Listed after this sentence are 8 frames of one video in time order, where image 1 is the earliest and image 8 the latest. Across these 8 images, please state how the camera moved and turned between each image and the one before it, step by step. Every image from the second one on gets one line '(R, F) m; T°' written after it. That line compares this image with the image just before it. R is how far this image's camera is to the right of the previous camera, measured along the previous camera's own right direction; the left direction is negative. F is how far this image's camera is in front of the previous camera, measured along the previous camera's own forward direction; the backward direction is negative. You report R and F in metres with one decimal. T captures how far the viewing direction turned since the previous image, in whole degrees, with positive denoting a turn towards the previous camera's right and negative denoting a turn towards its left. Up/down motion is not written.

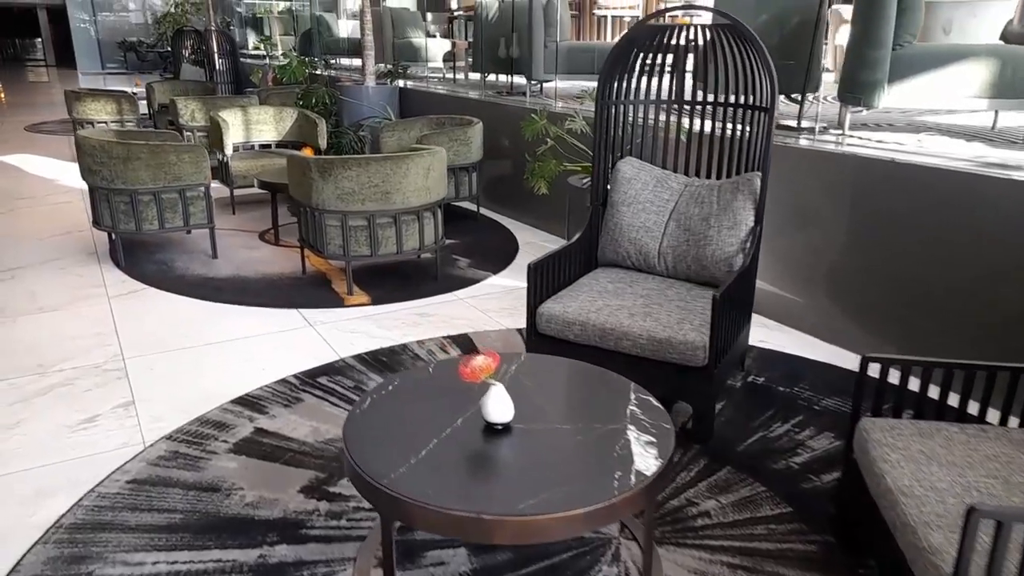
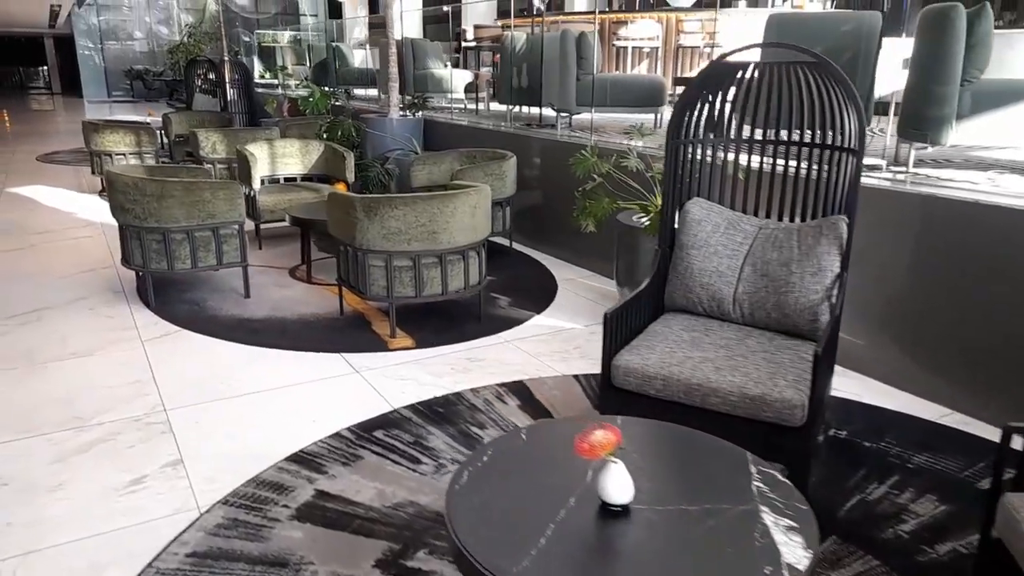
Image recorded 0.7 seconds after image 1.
(-0.3, +0.1) m; 0°
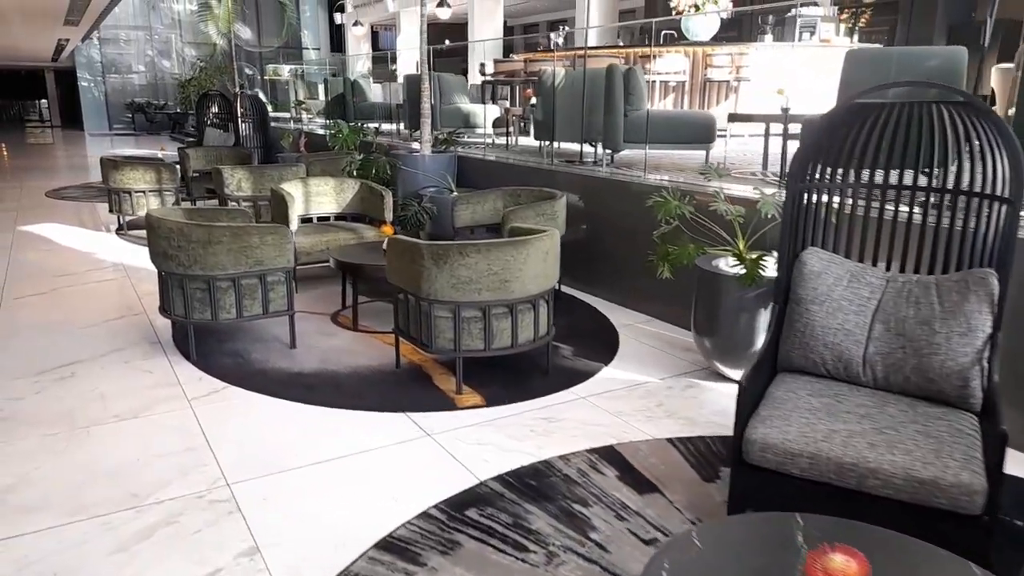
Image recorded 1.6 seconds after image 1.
(-0.4, +0.3) m; 0°
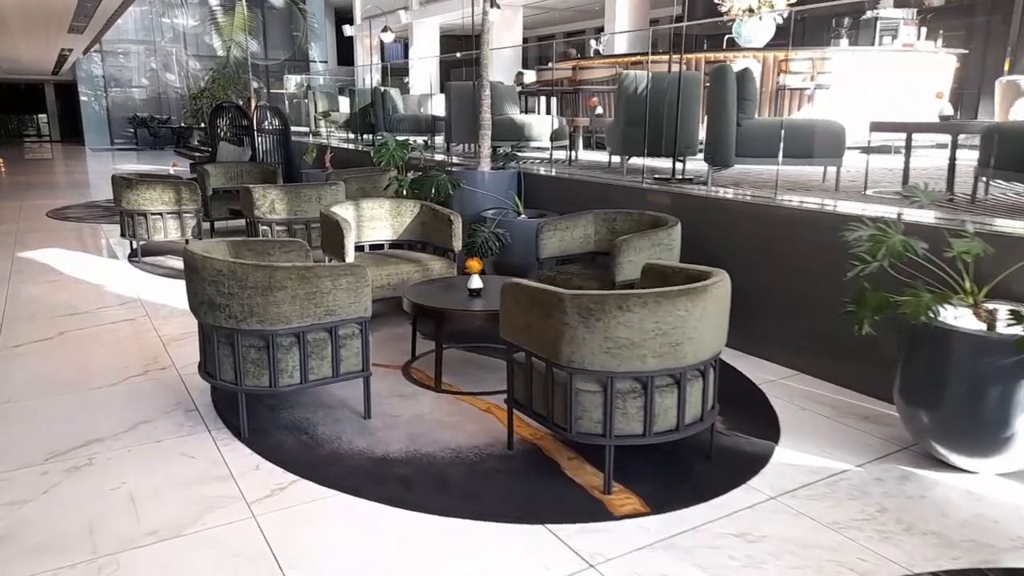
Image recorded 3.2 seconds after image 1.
(-0.6, +0.8) m; 0°
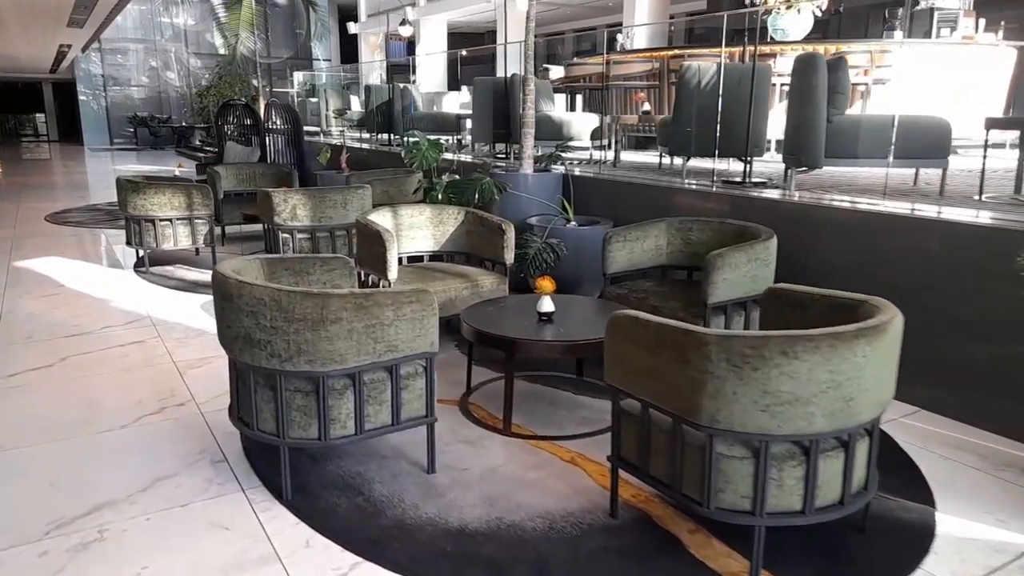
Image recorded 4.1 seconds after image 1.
(-0.3, +0.5) m; 0°
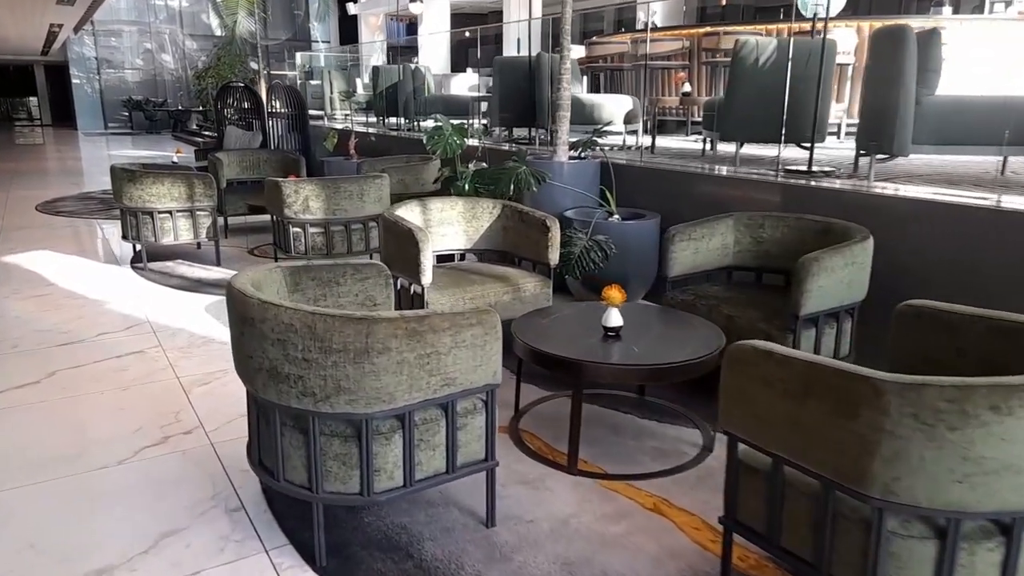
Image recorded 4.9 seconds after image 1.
(-0.2, +0.5) m; 0°
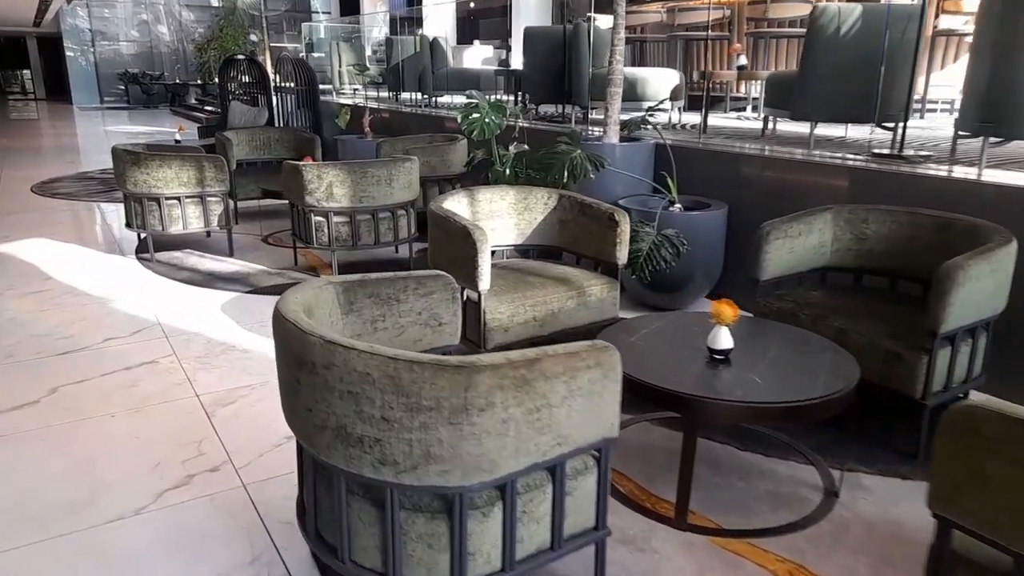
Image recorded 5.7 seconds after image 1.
(-0.3, +0.4) m; 0°
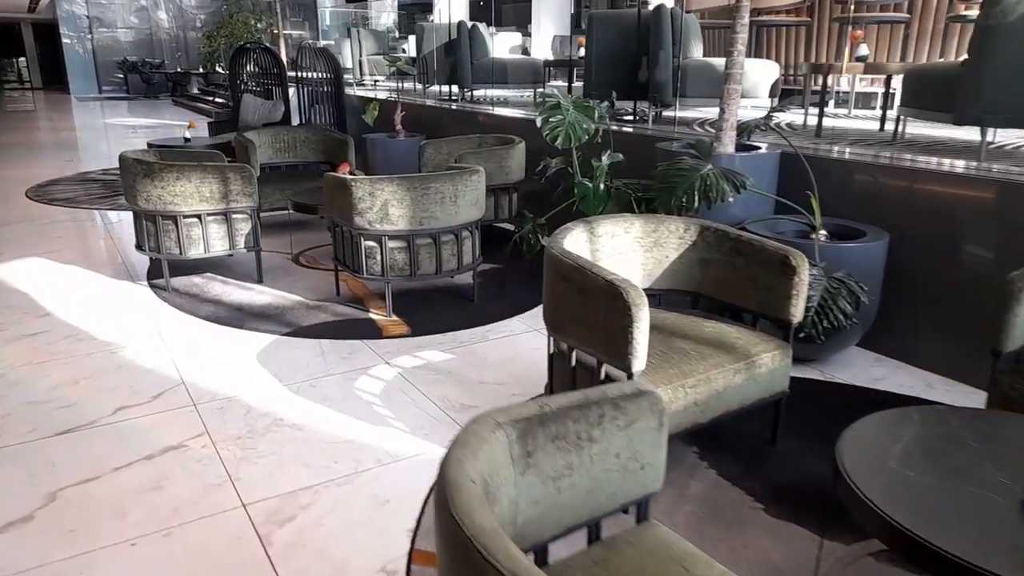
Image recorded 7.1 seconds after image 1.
(-0.5, +0.8) m; 0°
